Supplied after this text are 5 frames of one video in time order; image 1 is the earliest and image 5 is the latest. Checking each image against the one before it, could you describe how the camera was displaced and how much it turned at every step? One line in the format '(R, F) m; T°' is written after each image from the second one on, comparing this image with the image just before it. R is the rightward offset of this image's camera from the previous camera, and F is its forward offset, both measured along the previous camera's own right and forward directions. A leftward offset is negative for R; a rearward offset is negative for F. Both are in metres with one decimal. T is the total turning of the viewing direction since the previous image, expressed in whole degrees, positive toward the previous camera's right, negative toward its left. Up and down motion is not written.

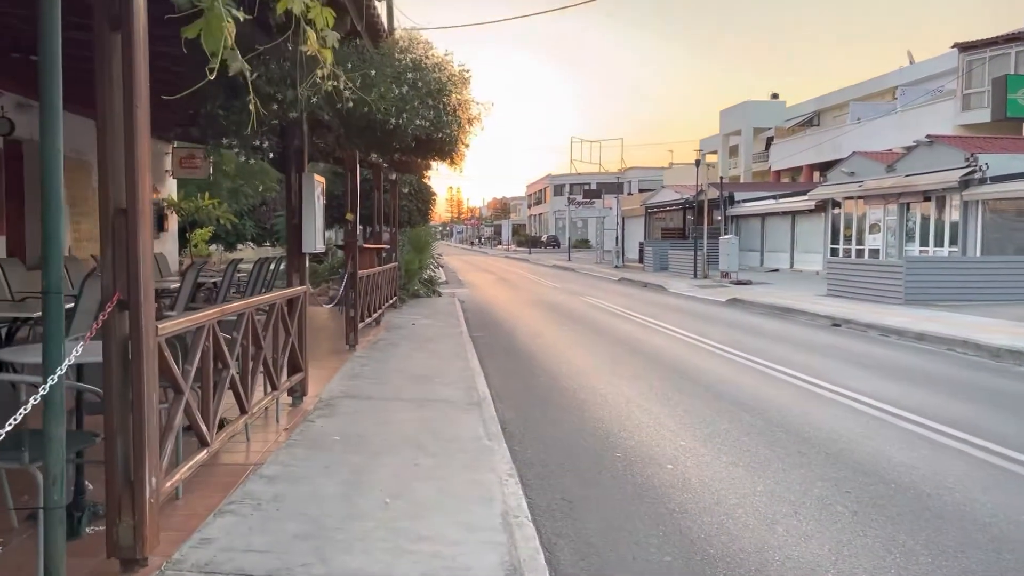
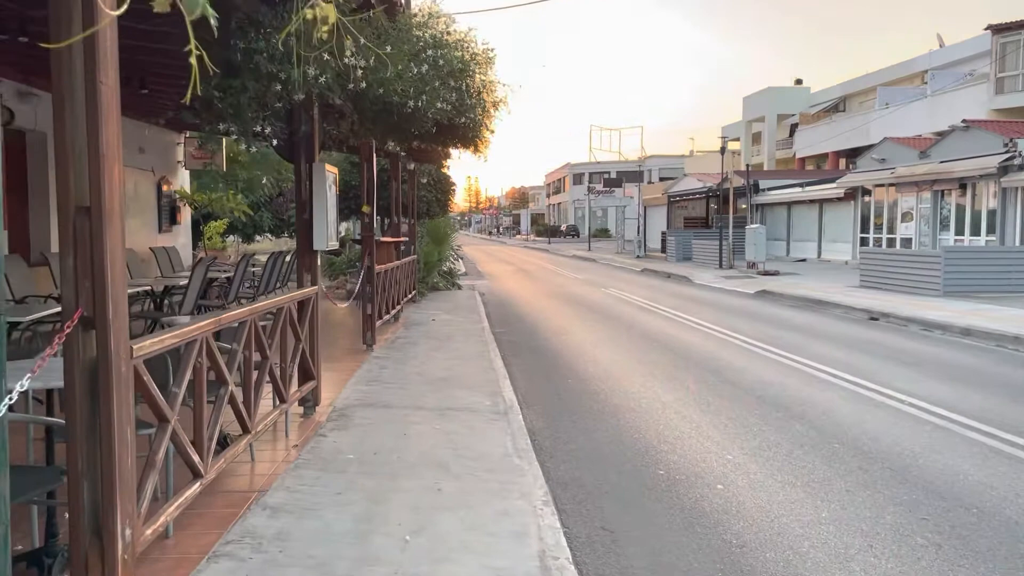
(-0.1, +0.6) m; -1°
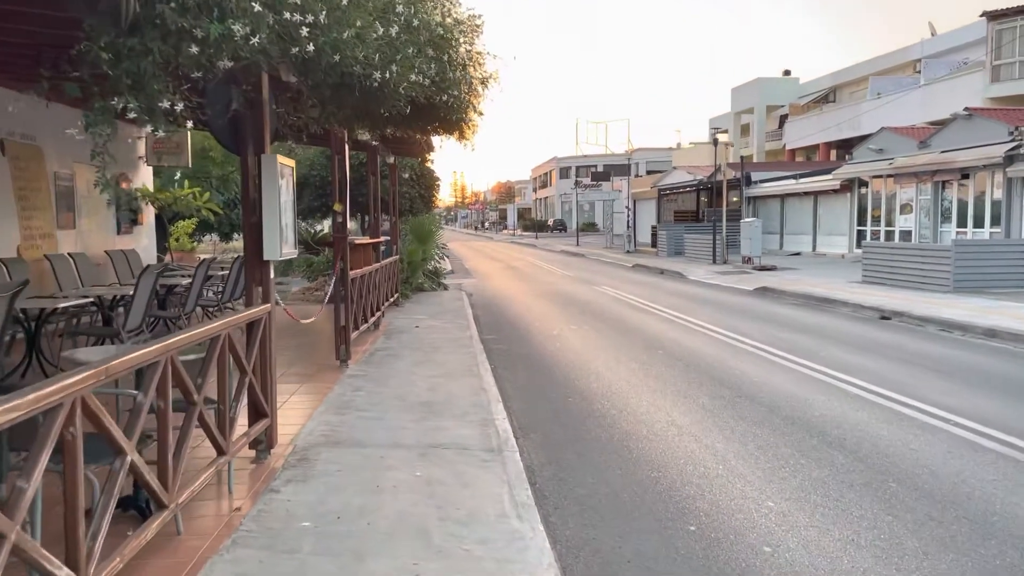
(0.0, +1.1) m; +1°
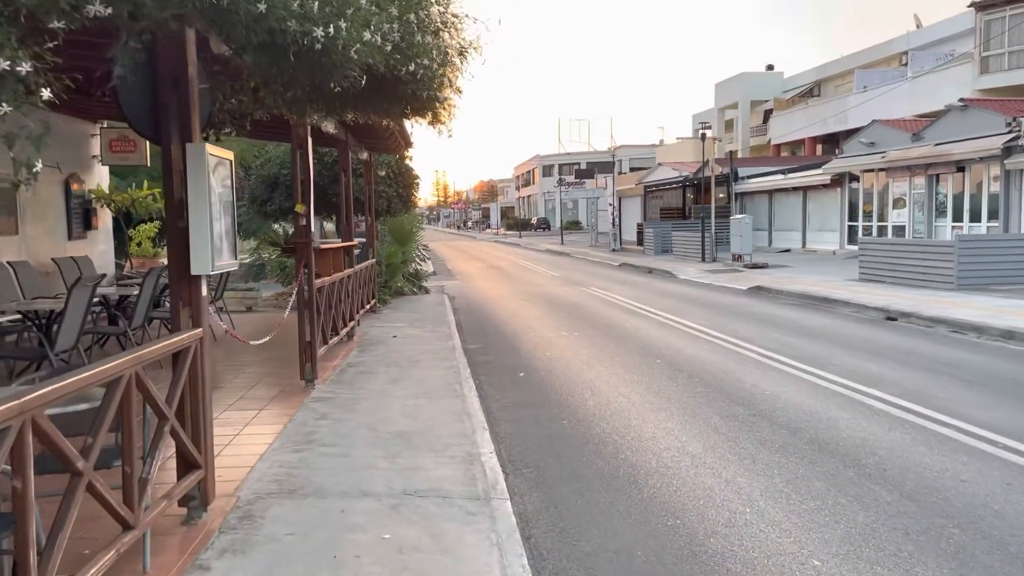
(0.0, +0.9) m; +1°
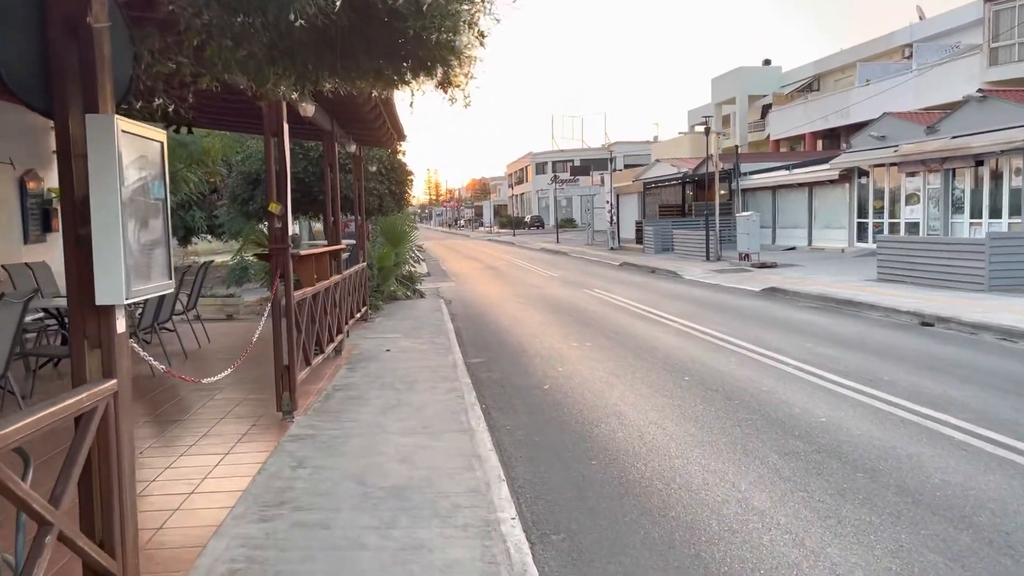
(-0.2, +1.2) m; +1°
